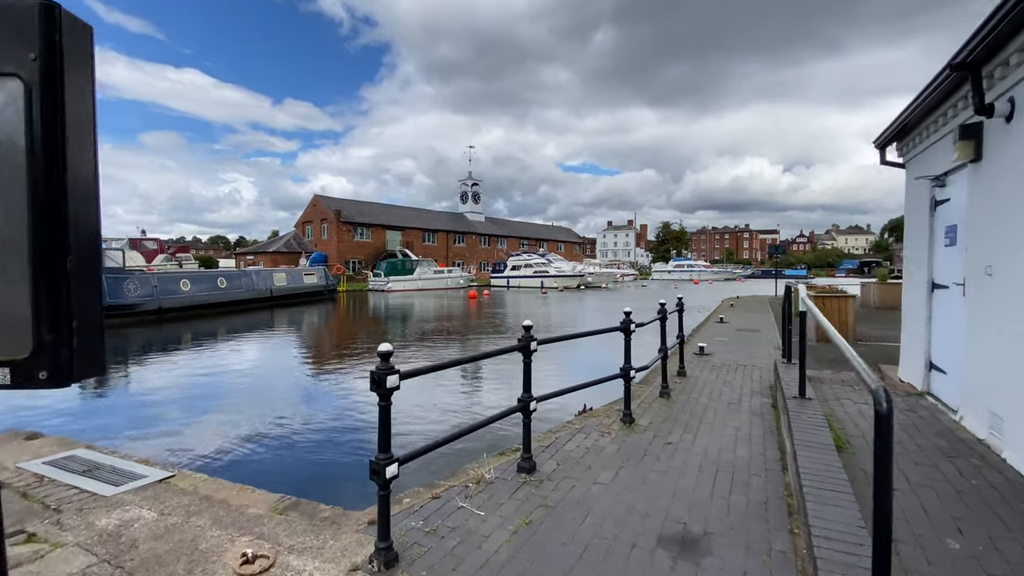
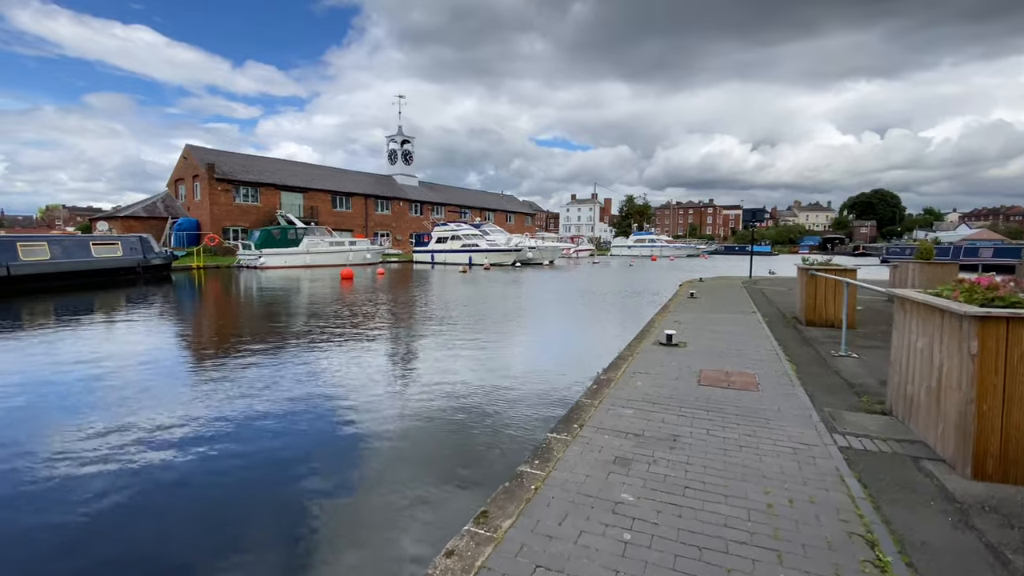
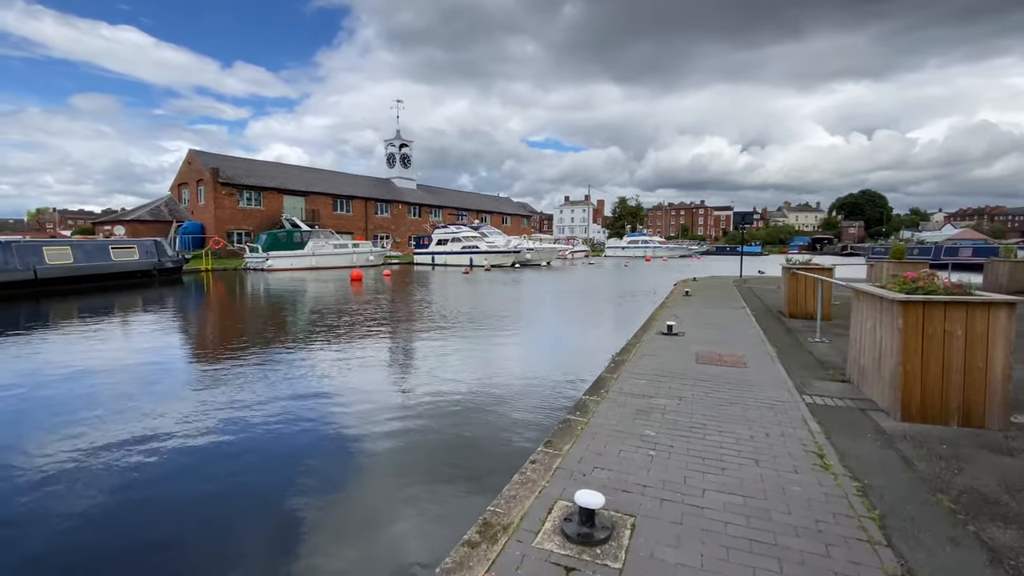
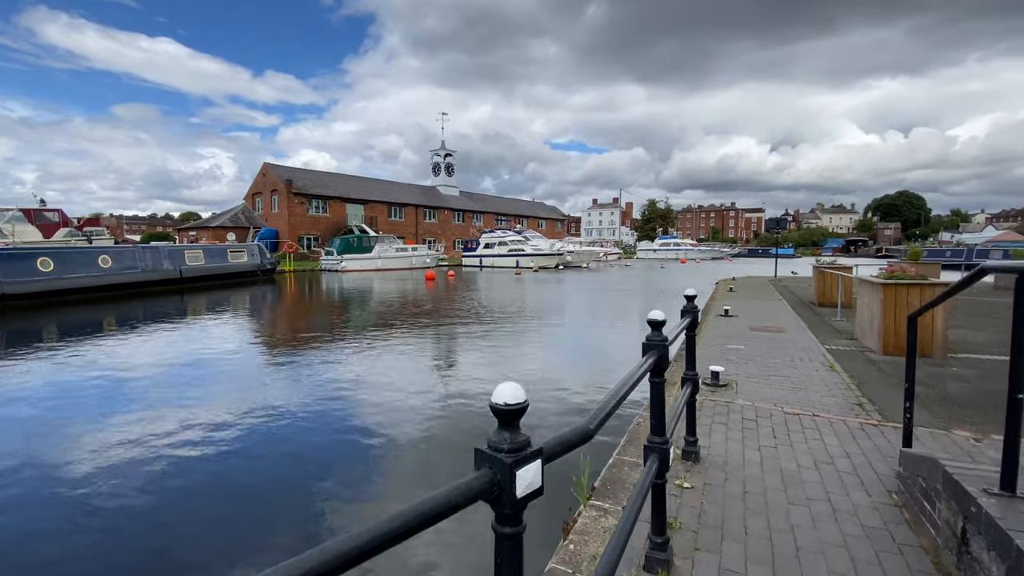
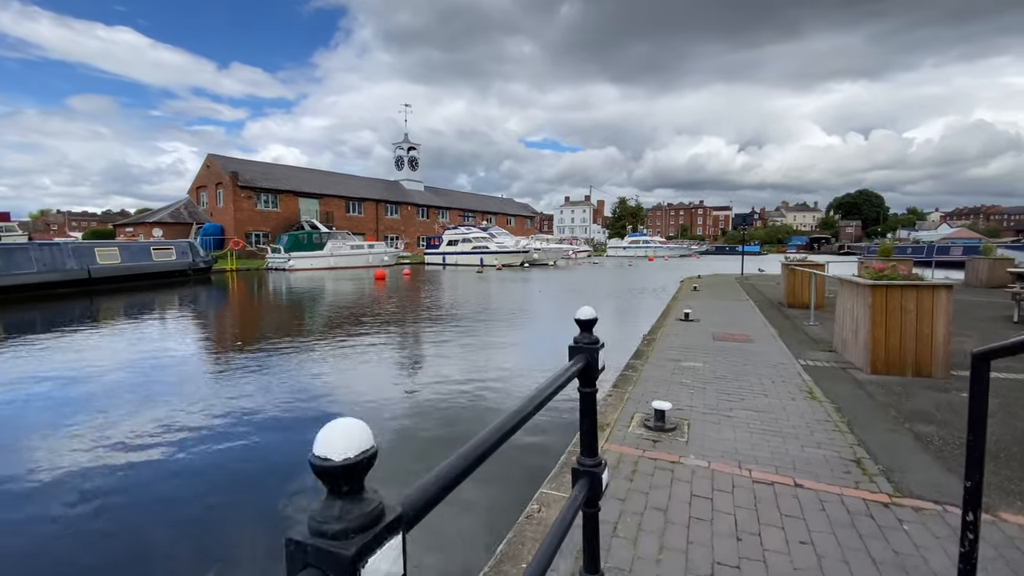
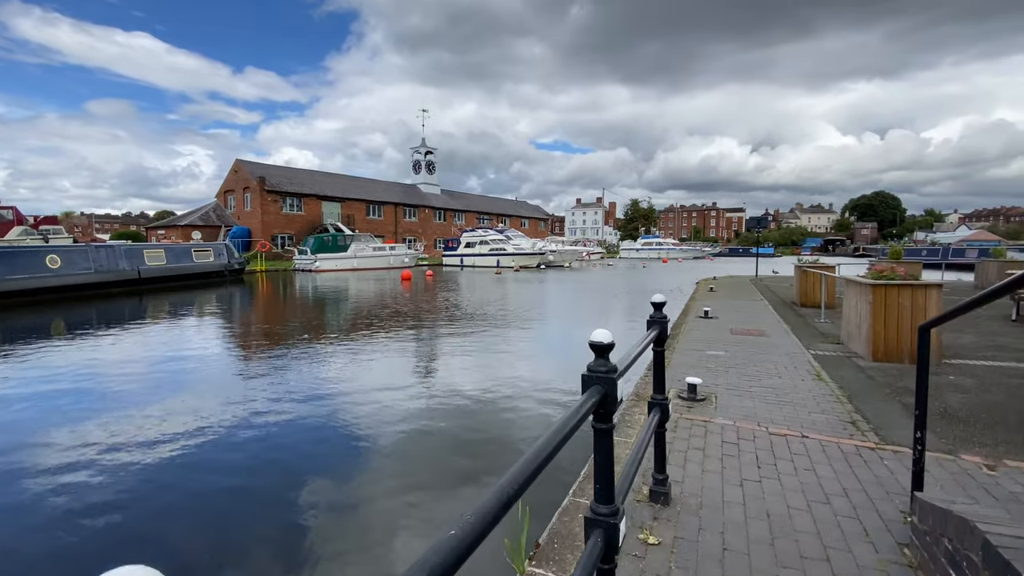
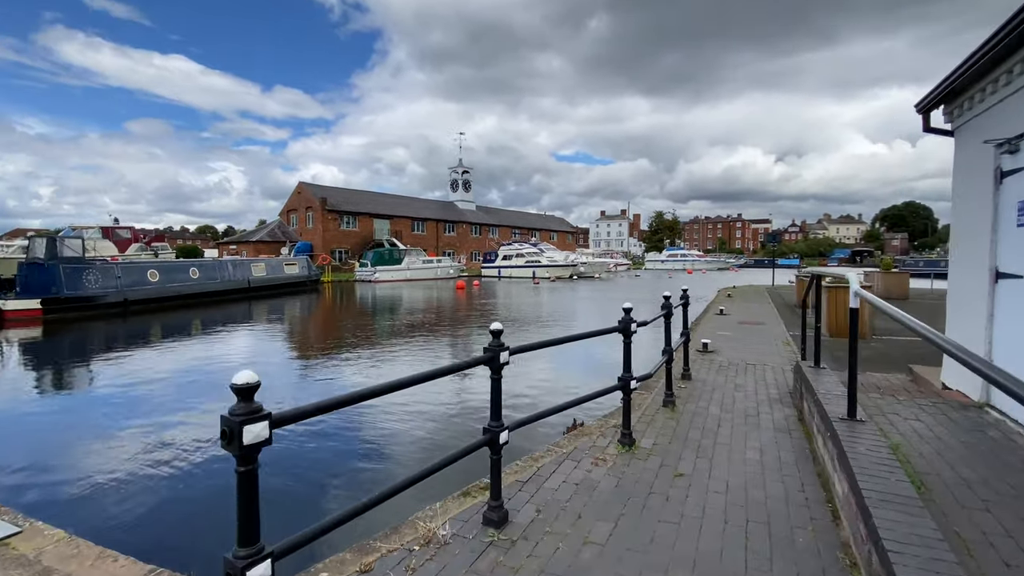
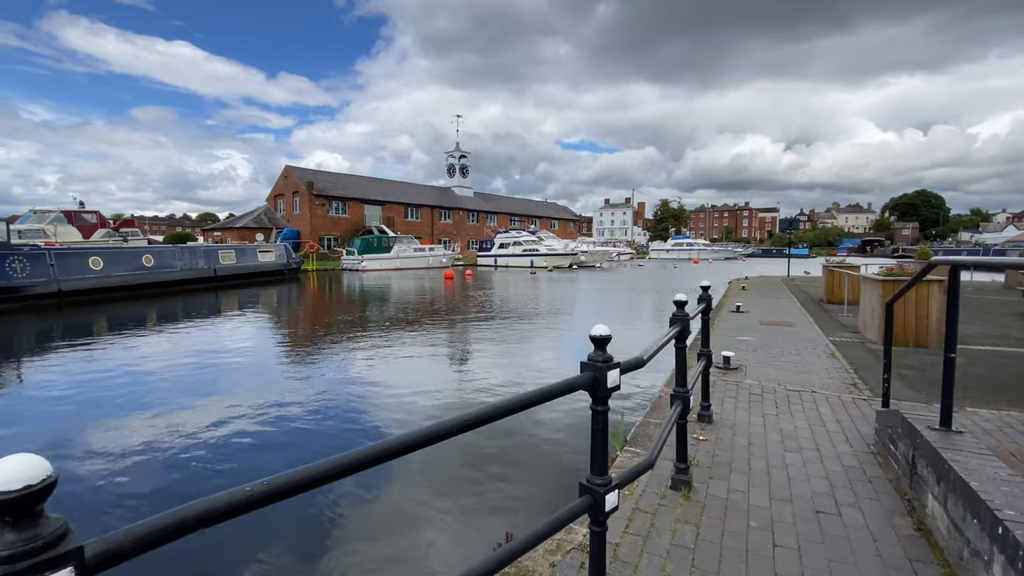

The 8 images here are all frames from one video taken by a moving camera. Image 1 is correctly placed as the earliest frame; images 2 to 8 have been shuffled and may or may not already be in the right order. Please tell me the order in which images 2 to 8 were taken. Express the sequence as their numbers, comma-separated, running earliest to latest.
7, 8, 4, 6, 5, 3, 2
